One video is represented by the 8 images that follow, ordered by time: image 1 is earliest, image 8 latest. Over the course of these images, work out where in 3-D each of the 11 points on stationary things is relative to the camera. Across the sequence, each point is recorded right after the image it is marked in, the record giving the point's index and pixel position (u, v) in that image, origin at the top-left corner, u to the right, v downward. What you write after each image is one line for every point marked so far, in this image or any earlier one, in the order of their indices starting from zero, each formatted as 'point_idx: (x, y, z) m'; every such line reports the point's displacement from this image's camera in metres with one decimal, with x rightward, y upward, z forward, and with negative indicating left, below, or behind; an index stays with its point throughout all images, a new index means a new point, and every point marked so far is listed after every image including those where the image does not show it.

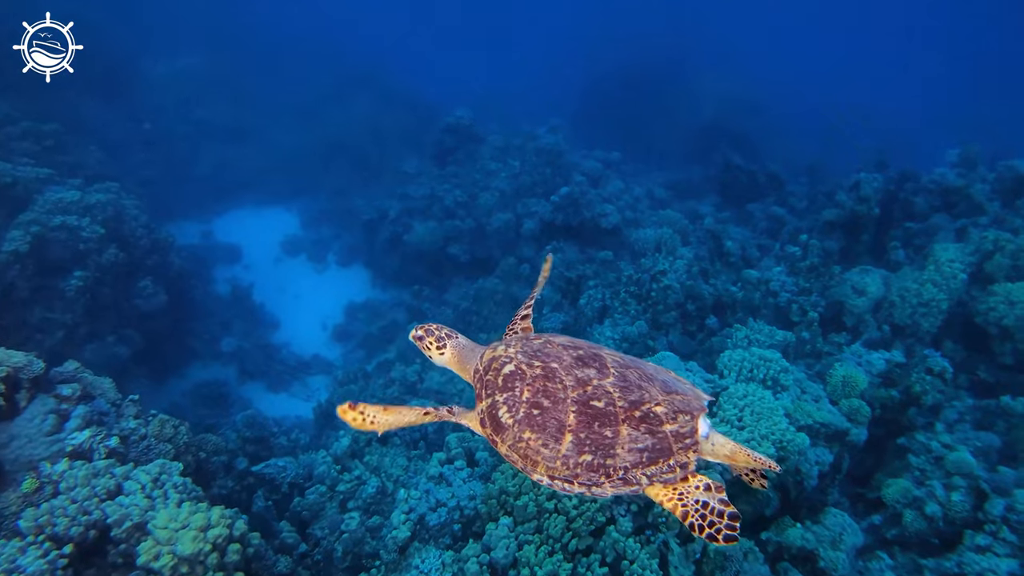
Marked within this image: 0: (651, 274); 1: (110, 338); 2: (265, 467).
0: (+2.3, +0.2, +10.6) m
1: (-6.8, -0.9, +10.9) m
2: (-2.9, -2.1, +7.5) m
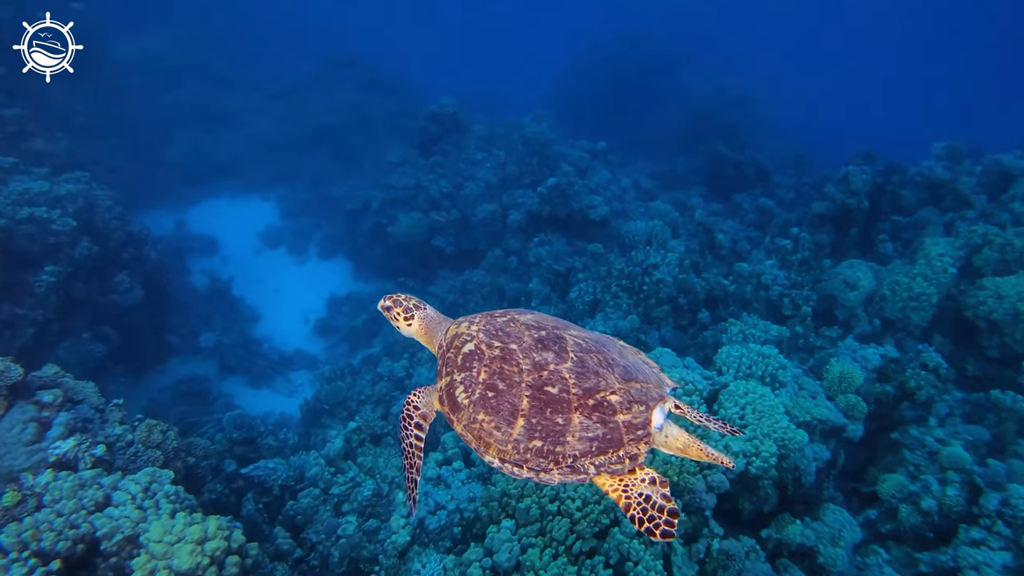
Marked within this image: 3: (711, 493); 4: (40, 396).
0: (+2.2, +0.3, +10.5) m
1: (-7.0, -0.8, +10.5) m
2: (-2.9, -2.0, +7.2) m
3: (+1.8, -1.8, +5.7) m
4: (-3.9, -0.9, +5.4) m
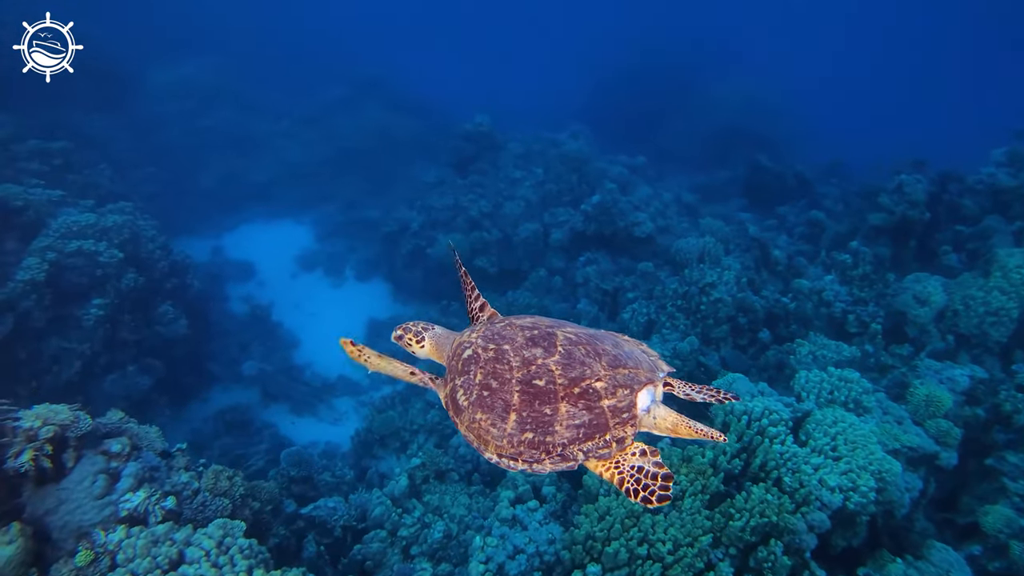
0: (+3.0, 0.0, +10.2) m
1: (-6.1, -1.3, +10.4) m
2: (-2.2, -2.4, +7.0) m
3: (+2.5, -2.0, +5.3) m
4: (-3.2, -1.3, +5.2) m
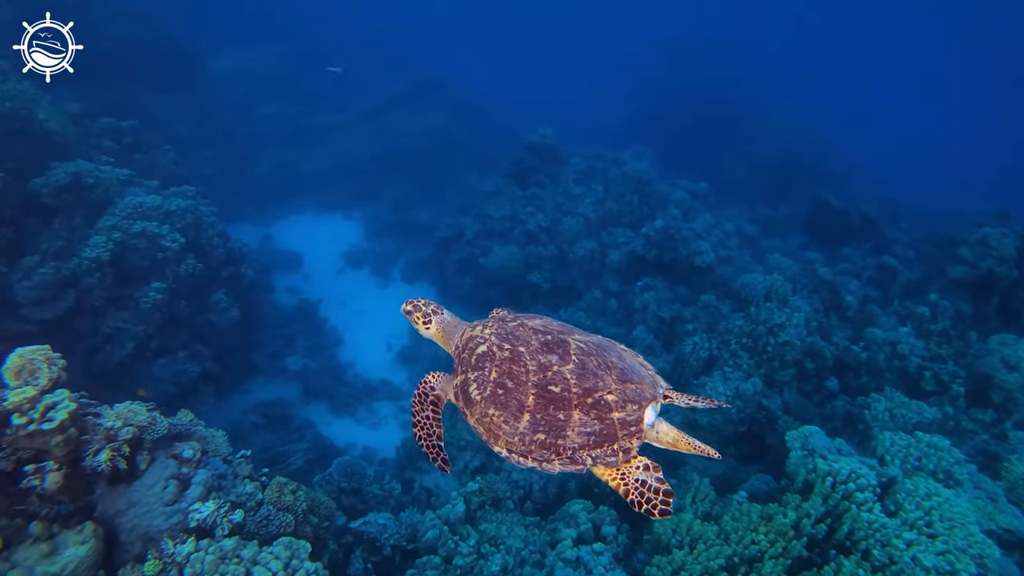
0: (+3.9, -0.6, +9.8) m
1: (-5.3, -1.1, +10.3) m
2: (-1.5, -2.5, +6.8) m
3: (+3.0, -2.5, +4.9) m
4: (-2.6, -1.3, +5.0) m
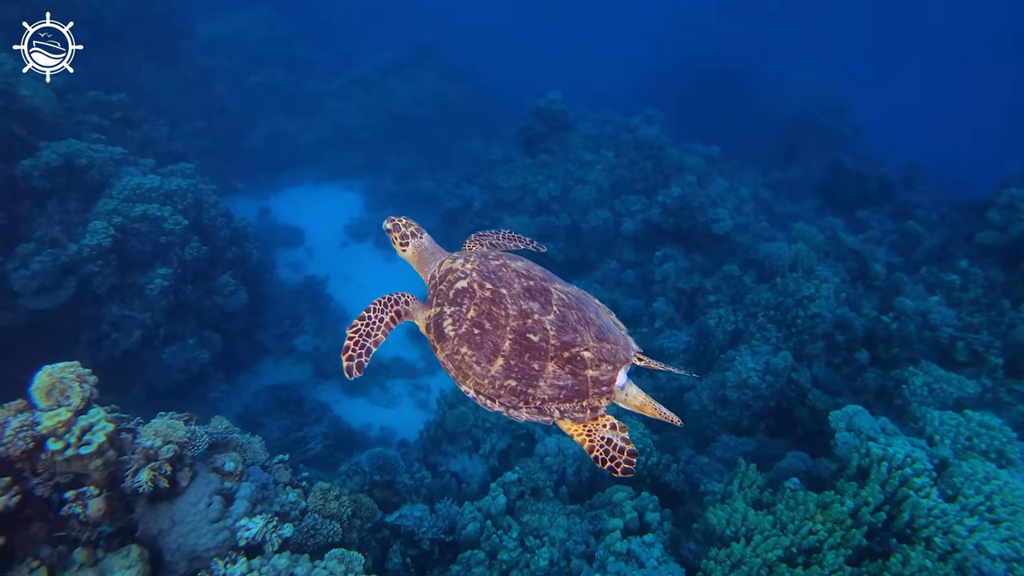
0: (+4.2, -0.2, +9.6) m
1: (-5.0, -0.8, +9.9) m
2: (-1.1, -2.4, +6.6) m
3: (+3.5, -2.4, +4.8) m
4: (-2.1, -1.3, +4.7) m
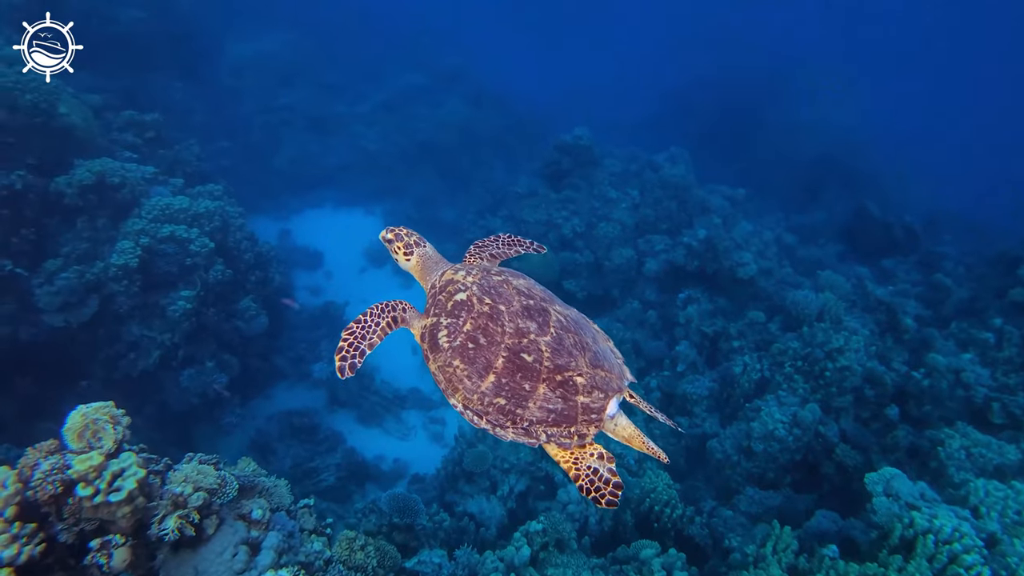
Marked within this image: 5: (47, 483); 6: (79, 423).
0: (+4.6, -0.9, +9.4) m
1: (-4.7, -1.2, +9.8) m
2: (-0.9, -2.8, +6.4) m
3: (+3.7, -3.0, +4.6) m
4: (-1.9, -1.5, +4.6) m
5: (-2.6, -1.1, +3.6) m
6: (-2.7, -0.8, +3.9) m
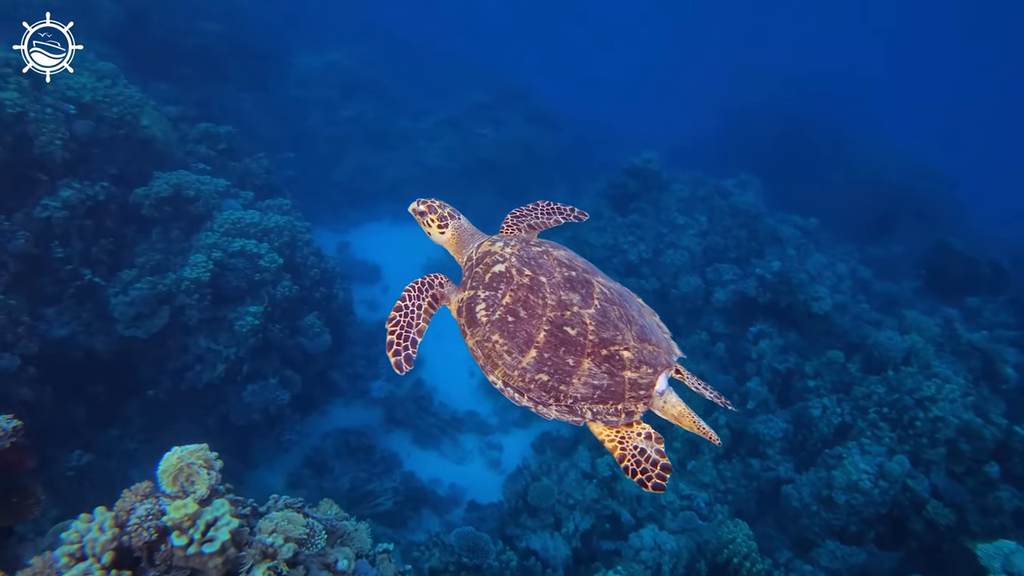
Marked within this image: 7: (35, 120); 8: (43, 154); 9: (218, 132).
0: (+5.5, -1.5, +8.8) m
1: (-3.7, -1.4, +9.8) m
2: (-0.2, -3.1, +6.1) m
3: (+4.3, -3.4, +4.0) m
4: (-1.2, -1.8, +4.4) m
5: (-2.0, -1.3, +3.5) m
6: (-2.0, -1.0, +3.8) m
7: (-6.3, +2.2, +8.4) m
8: (-6.2, +1.8, +8.4) m
9: (-6.0, +3.2, +12.8) m
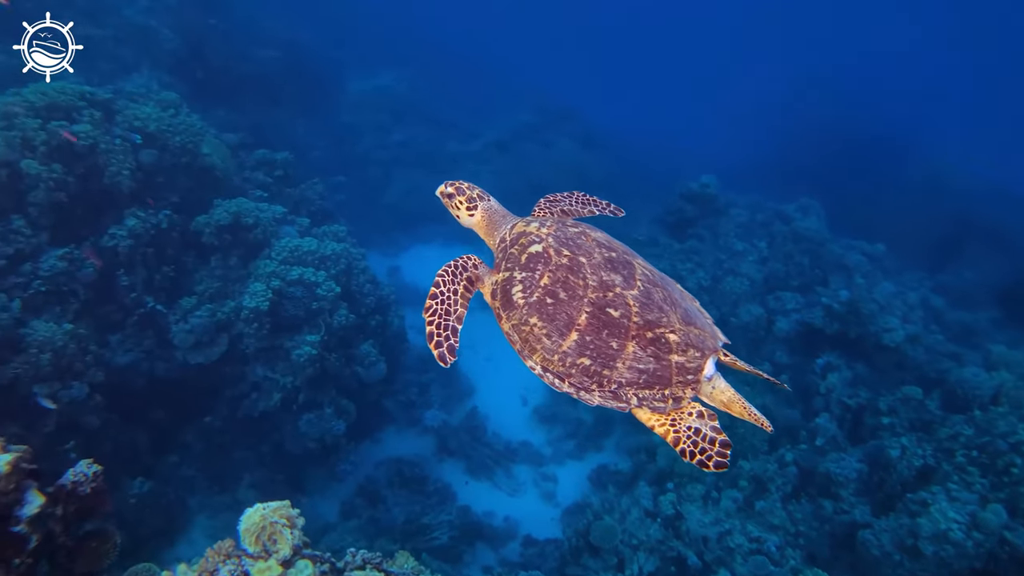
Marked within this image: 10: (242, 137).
0: (+6.3, -1.9, +8.3) m
1: (-2.8, -1.8, +9.7) m
2: (+0.5, -3.4, +5.8) m
3: (+4.9, -3.7, +3.5) m
4: (-0.6, -2.1, +4.2) m
5: (-1.4, -1.6, +3.3) m
6: (-1.4, -1.3, +3.7) m
7: (-5.4, +1.8, +8.6) m
8: (-5.3, +1.4, +8.6) m
9: (-4.9, +2.7, +12.9) m
10: (-5.9, +3.3, +13.9) m
